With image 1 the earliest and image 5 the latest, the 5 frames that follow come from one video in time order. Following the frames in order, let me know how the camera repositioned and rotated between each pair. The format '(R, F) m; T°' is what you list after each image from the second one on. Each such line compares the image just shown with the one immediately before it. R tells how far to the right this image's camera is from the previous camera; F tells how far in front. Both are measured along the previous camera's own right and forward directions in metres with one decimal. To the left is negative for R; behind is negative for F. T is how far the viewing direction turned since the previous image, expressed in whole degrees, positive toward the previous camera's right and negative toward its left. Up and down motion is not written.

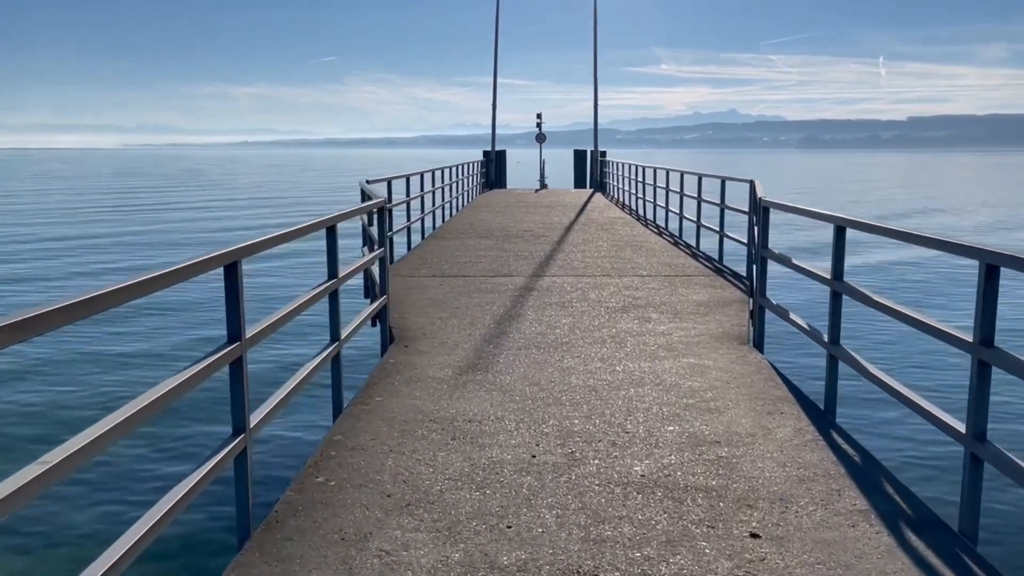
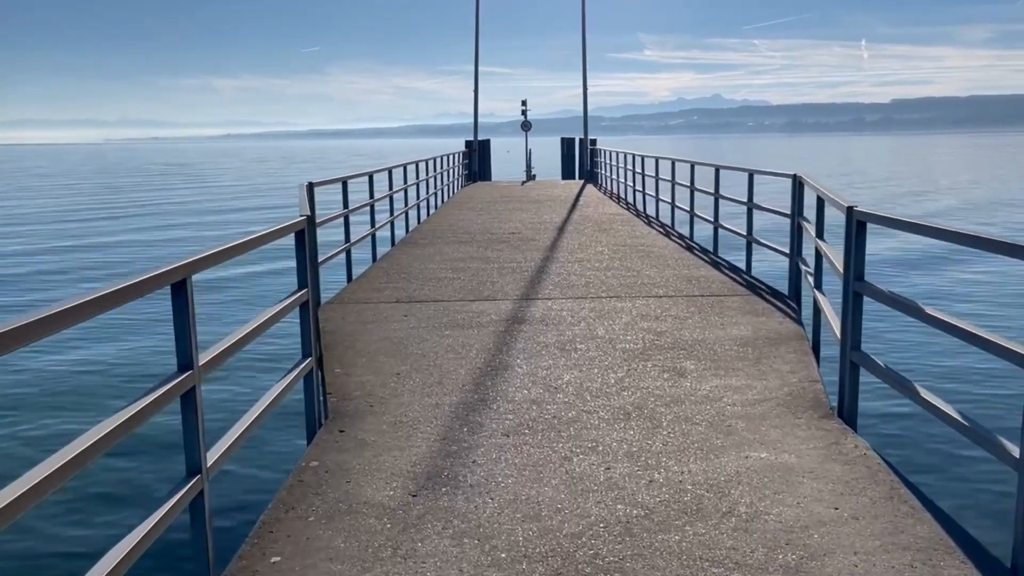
(0.0, +2.3) m; +1°
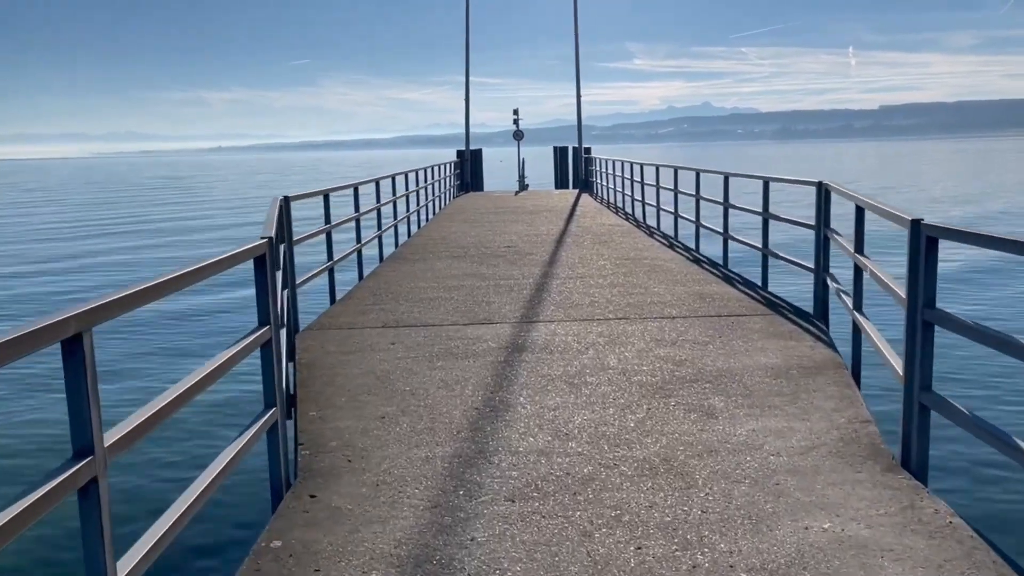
(-0.1, +0.8) m; 0°
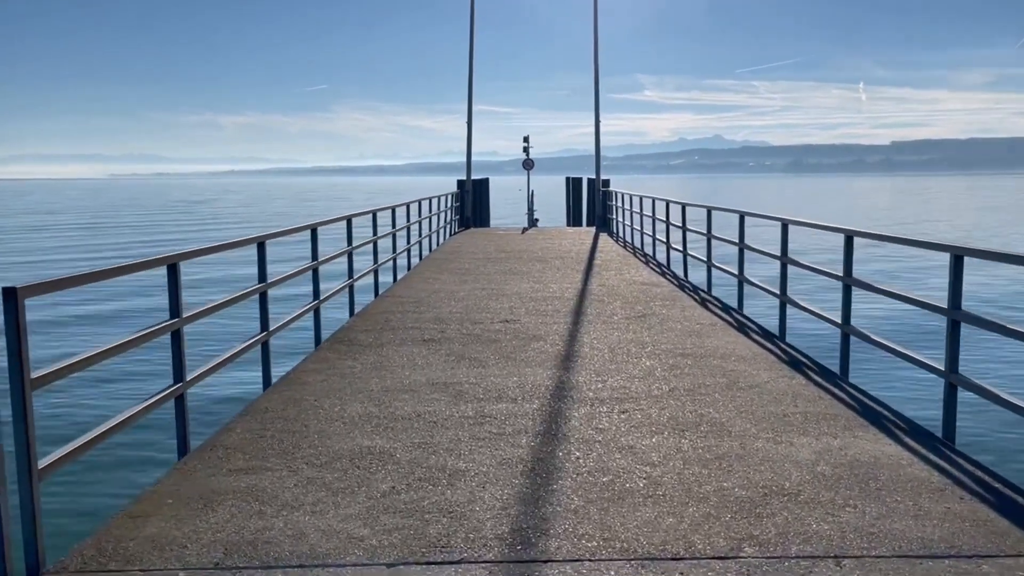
(+0.1, +4.3) m; -1°
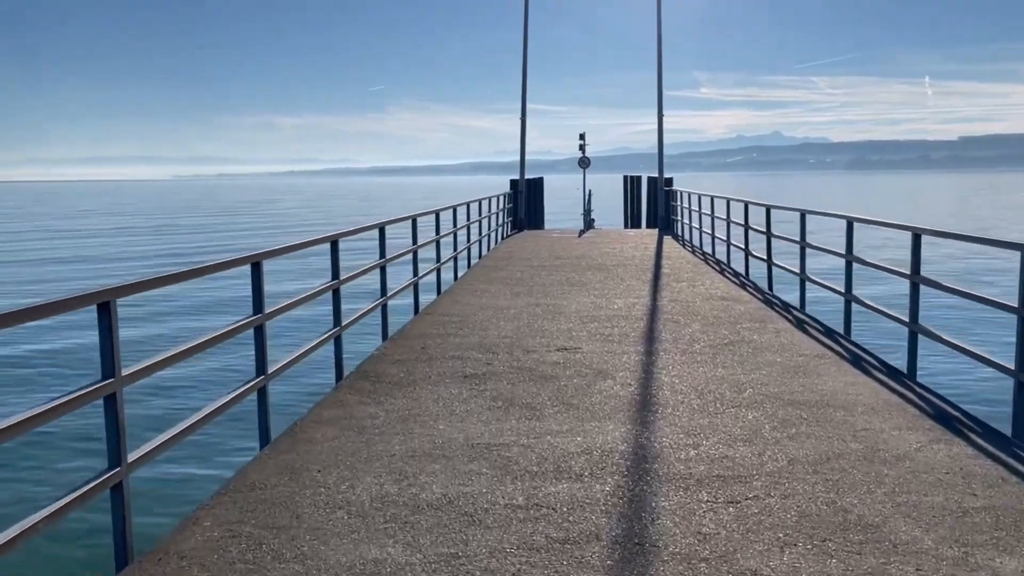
(-0.1, +1.7) m; -4°
